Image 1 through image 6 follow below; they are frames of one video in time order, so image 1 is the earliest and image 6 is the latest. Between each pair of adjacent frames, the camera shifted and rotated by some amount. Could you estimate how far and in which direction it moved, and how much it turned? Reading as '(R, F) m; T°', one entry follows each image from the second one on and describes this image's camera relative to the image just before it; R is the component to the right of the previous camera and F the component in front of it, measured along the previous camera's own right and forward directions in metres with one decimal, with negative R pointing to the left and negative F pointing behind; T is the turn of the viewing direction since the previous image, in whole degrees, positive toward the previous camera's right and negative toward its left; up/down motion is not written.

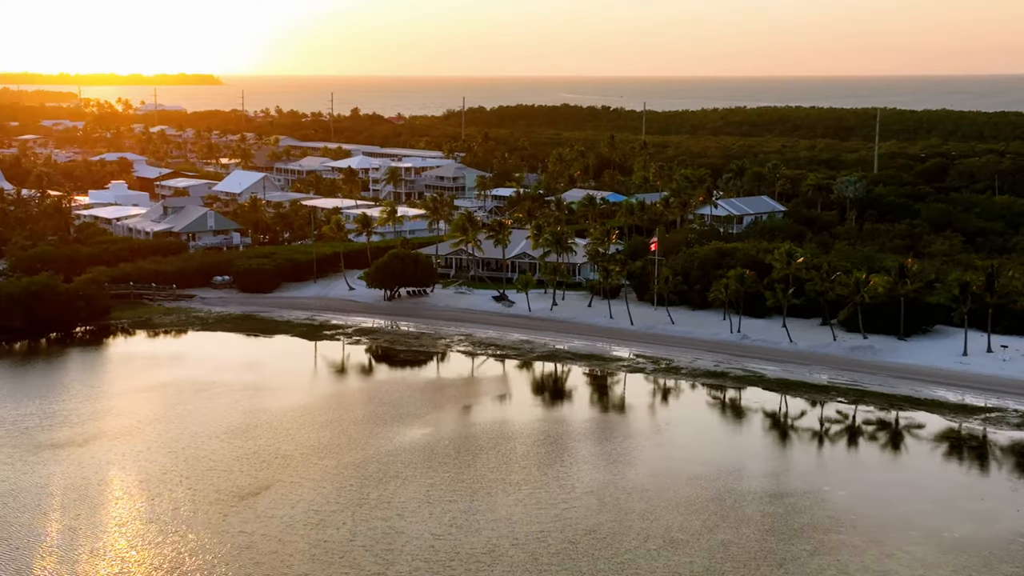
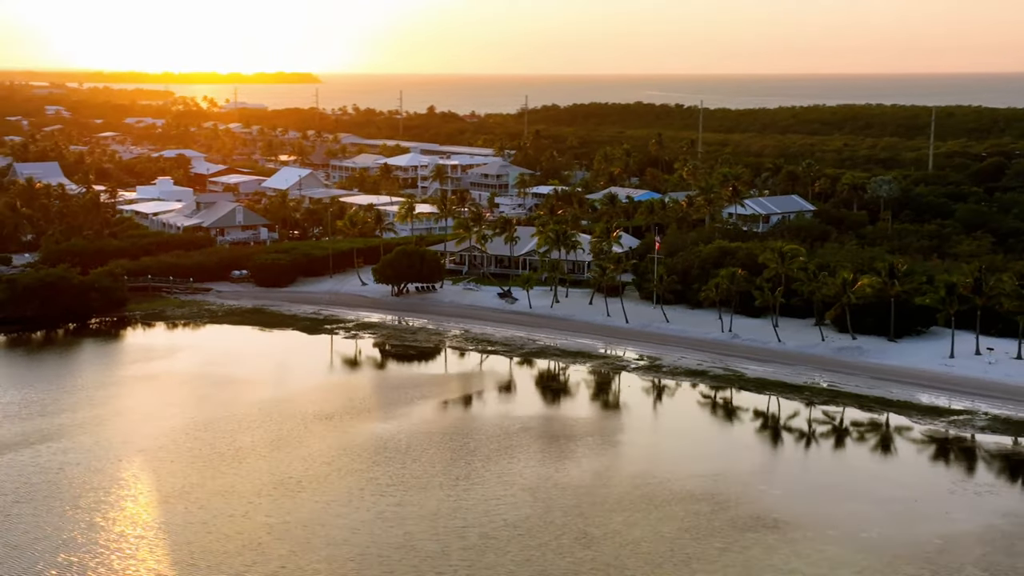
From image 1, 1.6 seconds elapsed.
(+3.8, -0.1) m; -3°
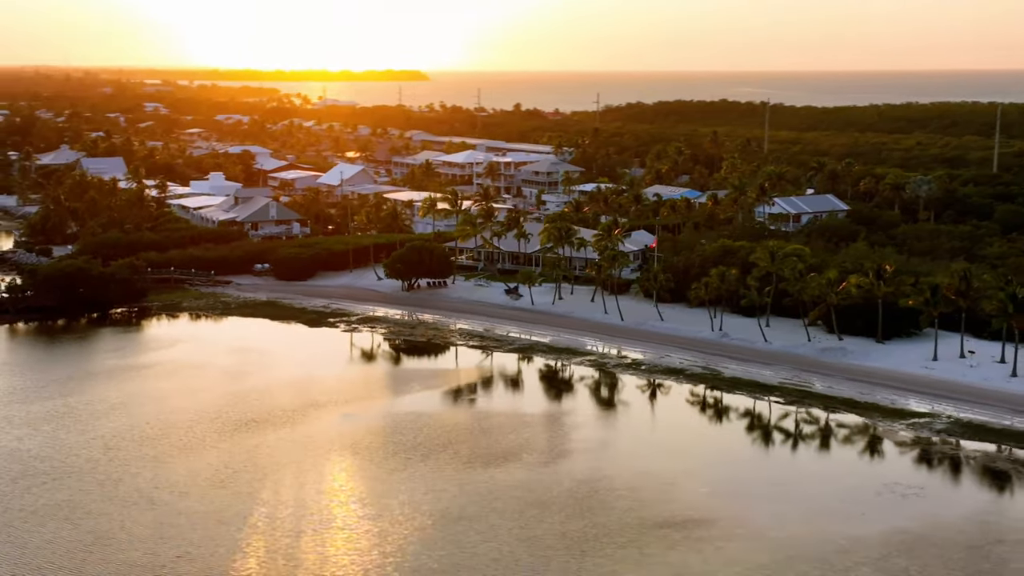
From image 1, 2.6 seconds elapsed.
(+4.2, -0.2) m; -4°
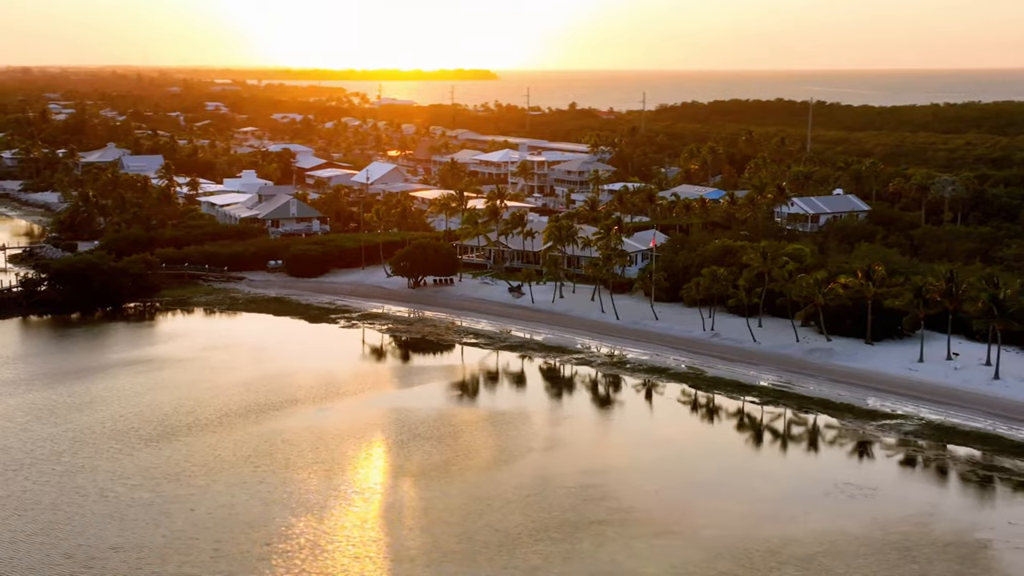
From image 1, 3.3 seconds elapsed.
(+2.8, -0.2) m; -3°
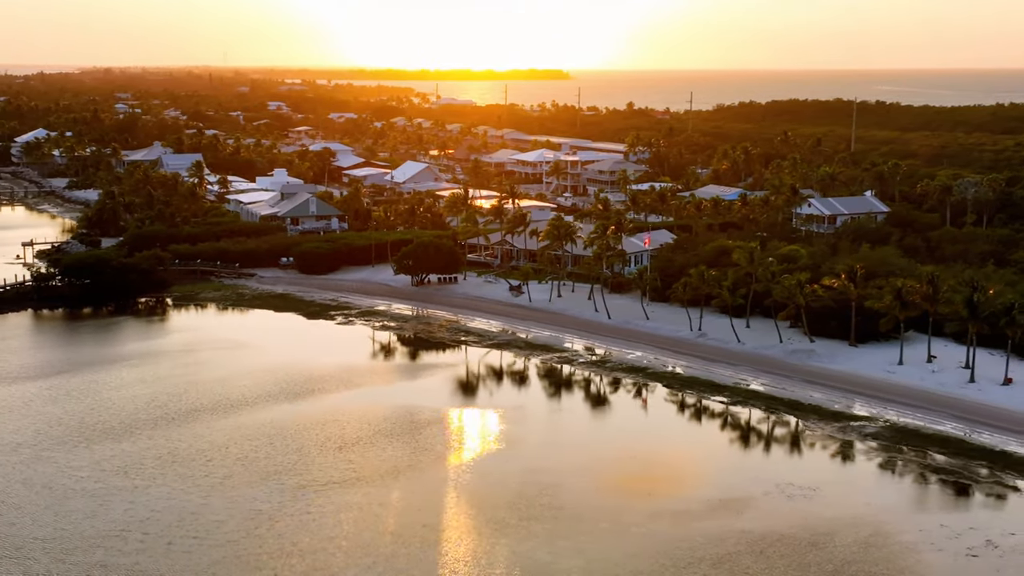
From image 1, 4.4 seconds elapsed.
(+3.1, -0.2) m; -3°
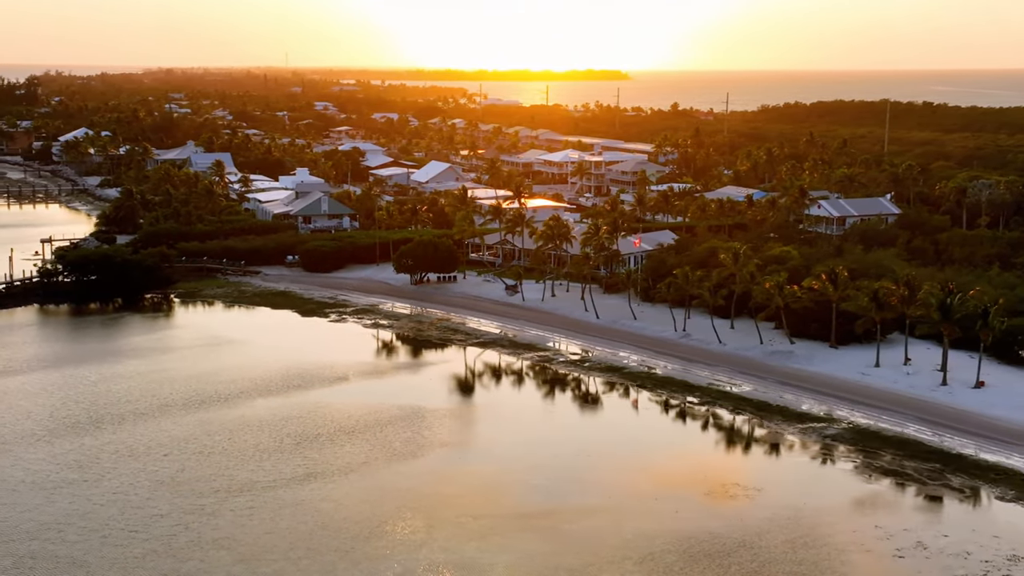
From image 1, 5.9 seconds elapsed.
(+2.6, -0.2) m; -2°
